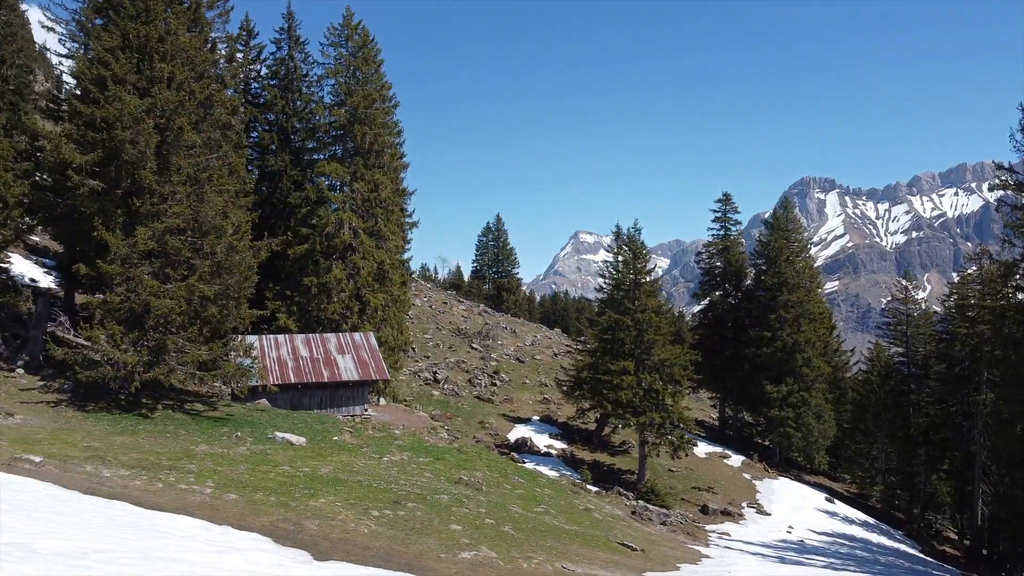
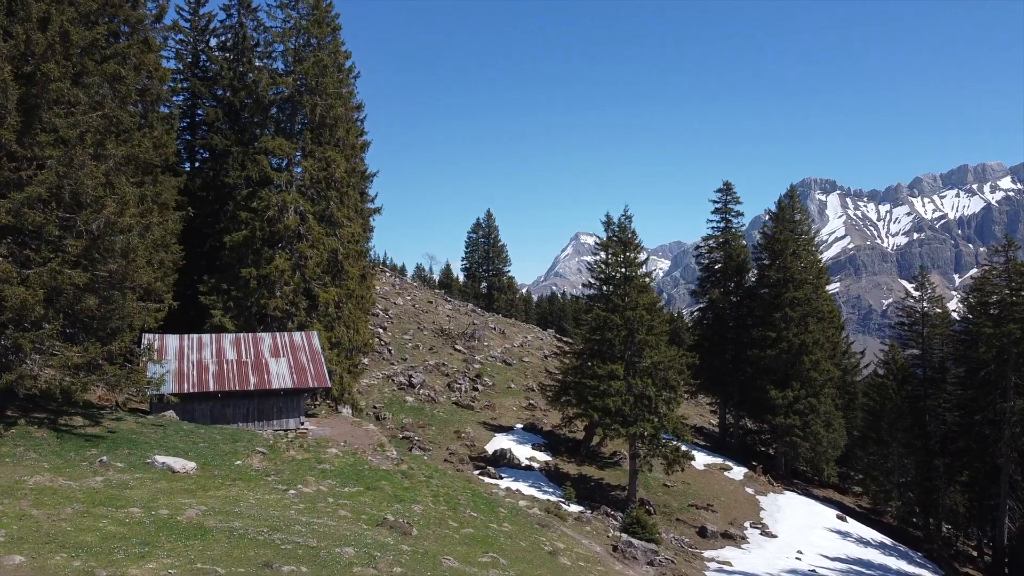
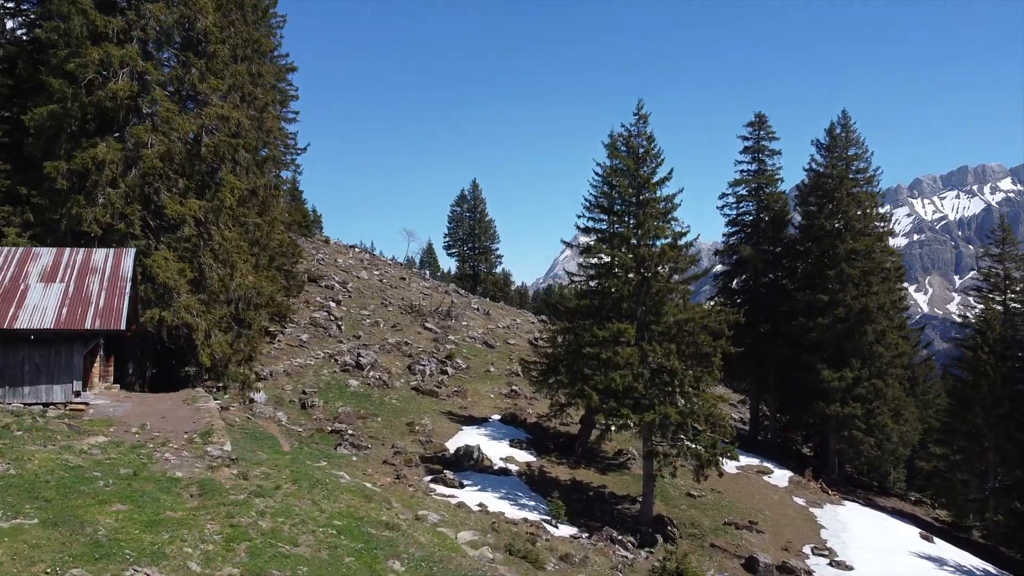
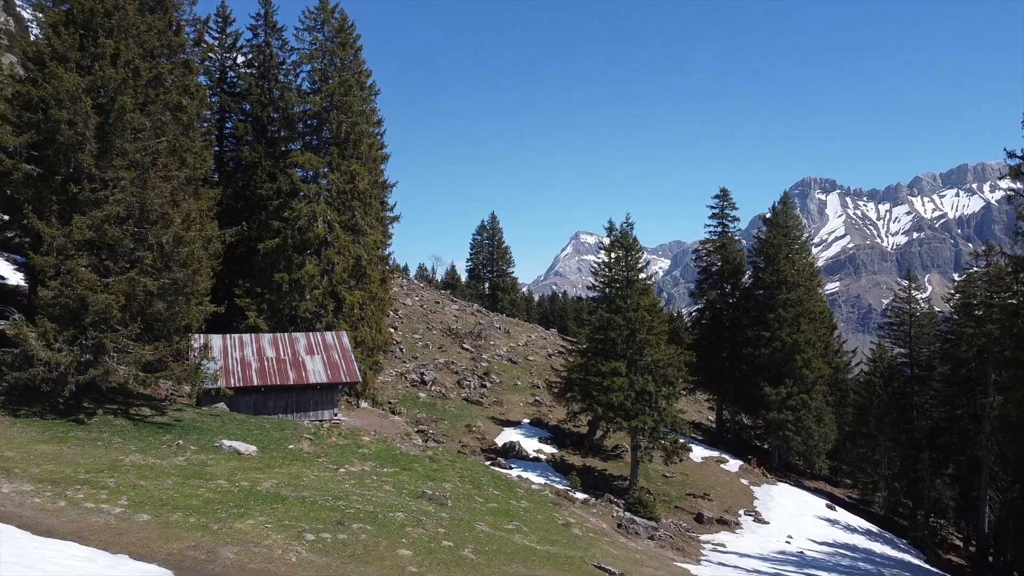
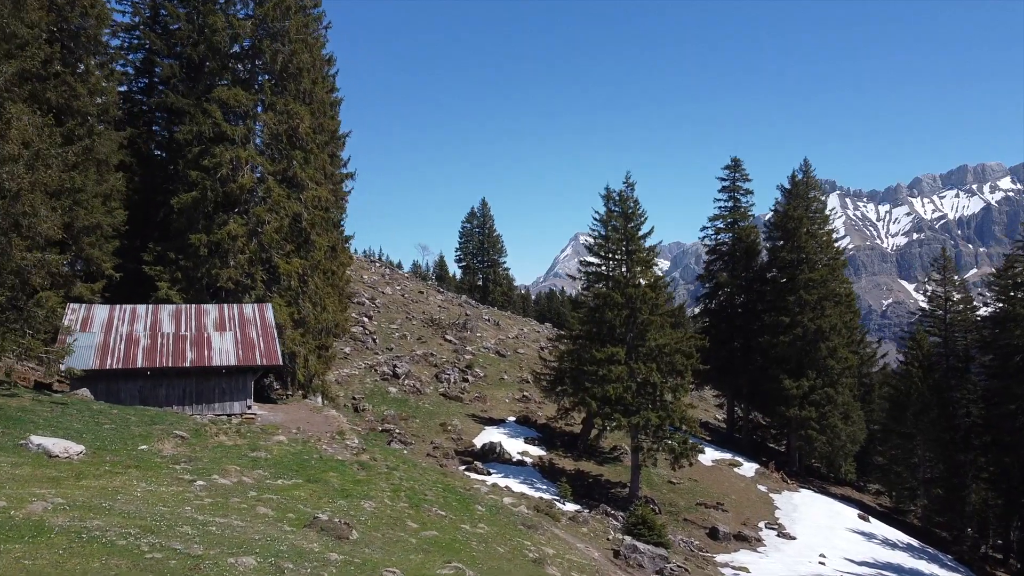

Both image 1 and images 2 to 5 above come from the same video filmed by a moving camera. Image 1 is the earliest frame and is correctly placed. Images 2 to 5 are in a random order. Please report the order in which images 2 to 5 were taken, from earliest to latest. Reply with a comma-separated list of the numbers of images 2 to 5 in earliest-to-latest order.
4, 2, 5, 3
